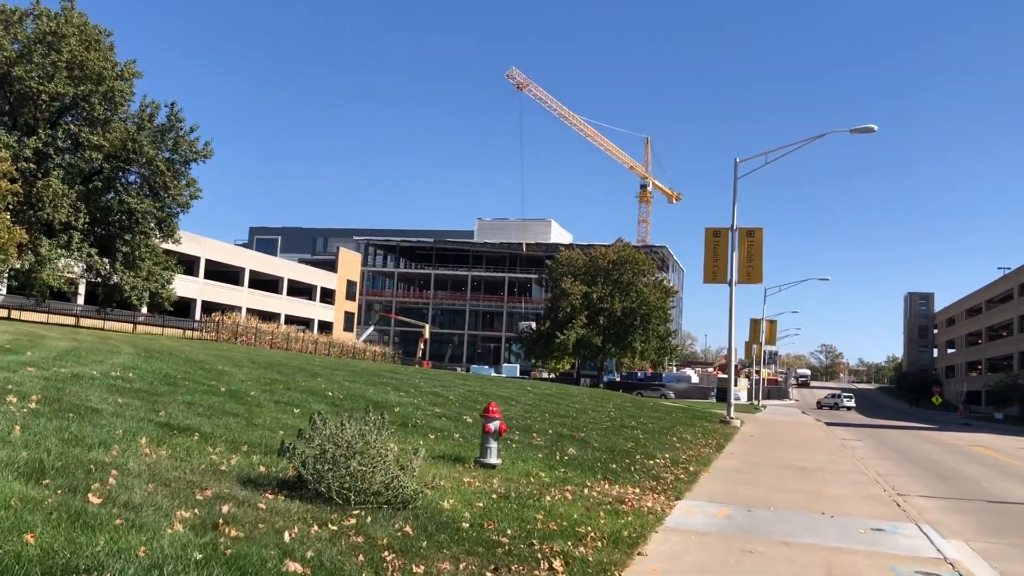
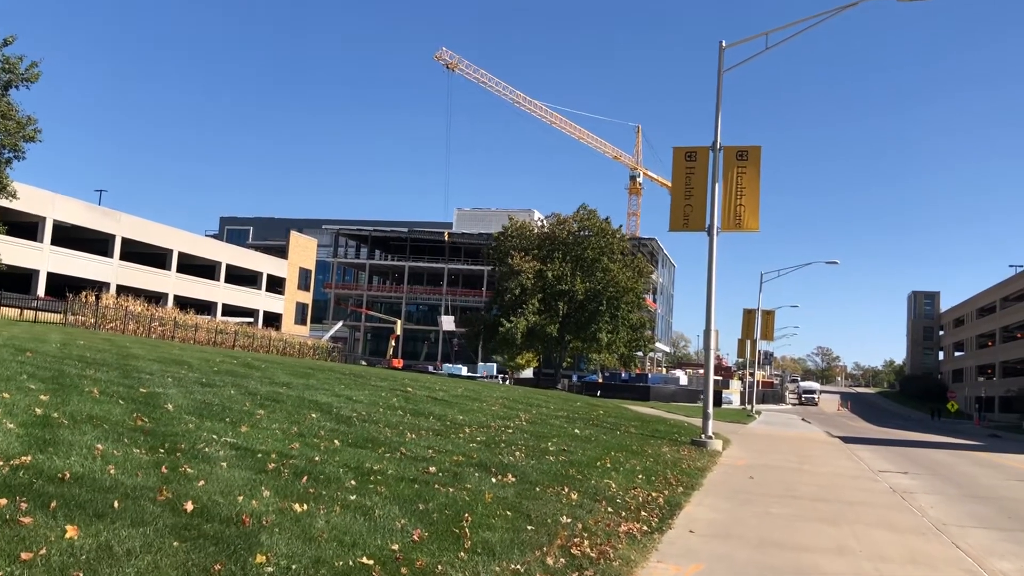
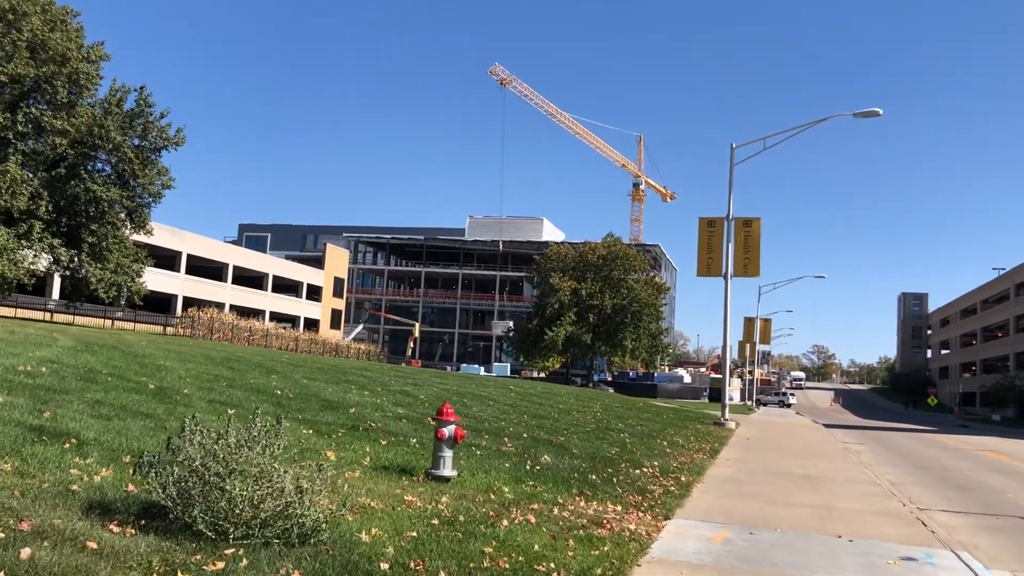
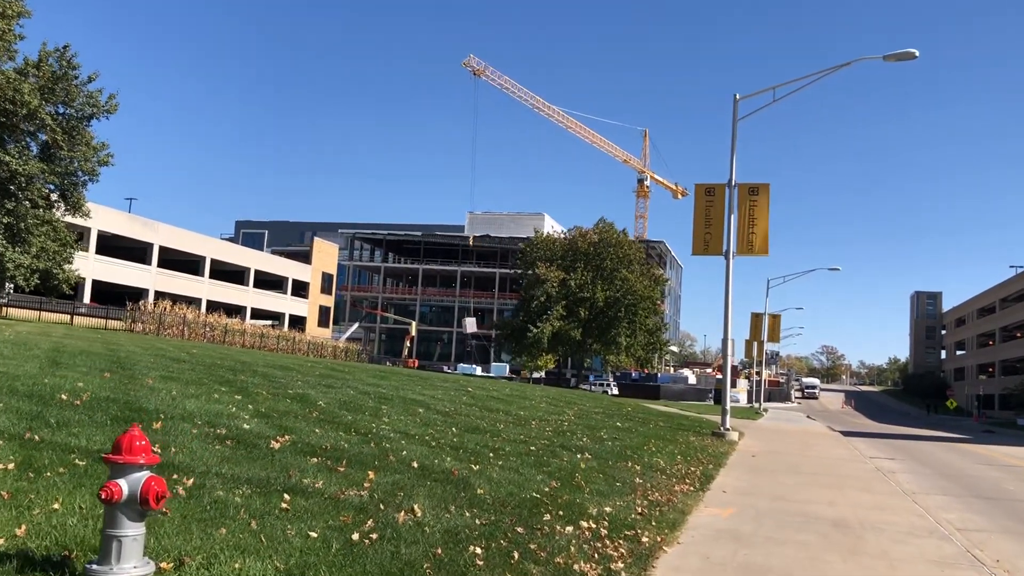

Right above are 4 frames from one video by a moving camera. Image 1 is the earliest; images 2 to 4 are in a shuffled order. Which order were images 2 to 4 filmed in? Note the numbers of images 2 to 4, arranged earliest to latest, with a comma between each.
3, 4, 2
